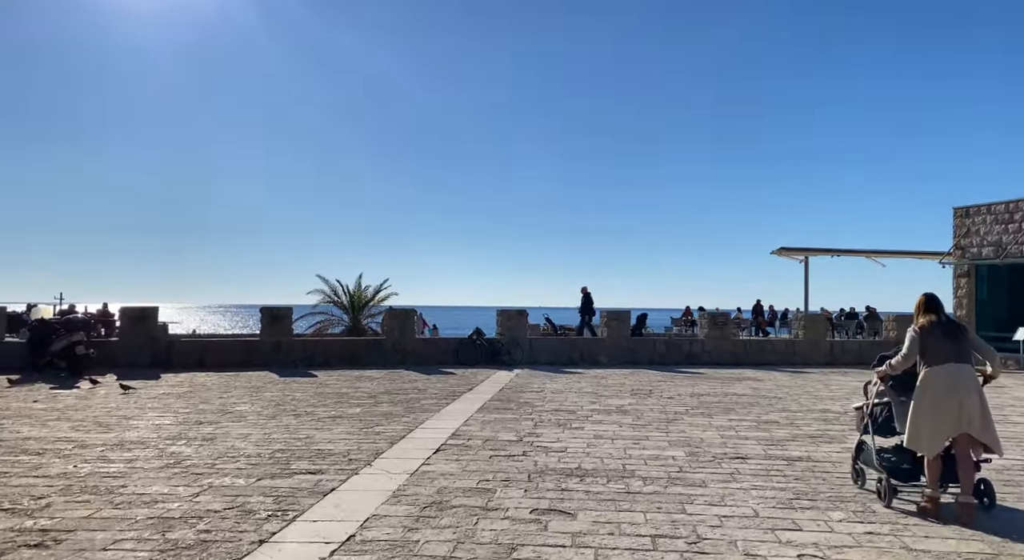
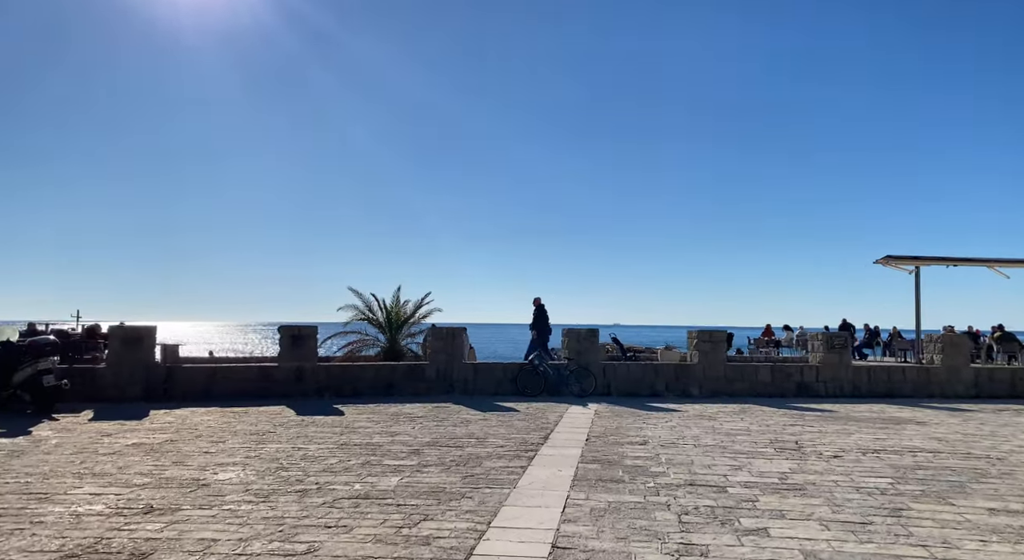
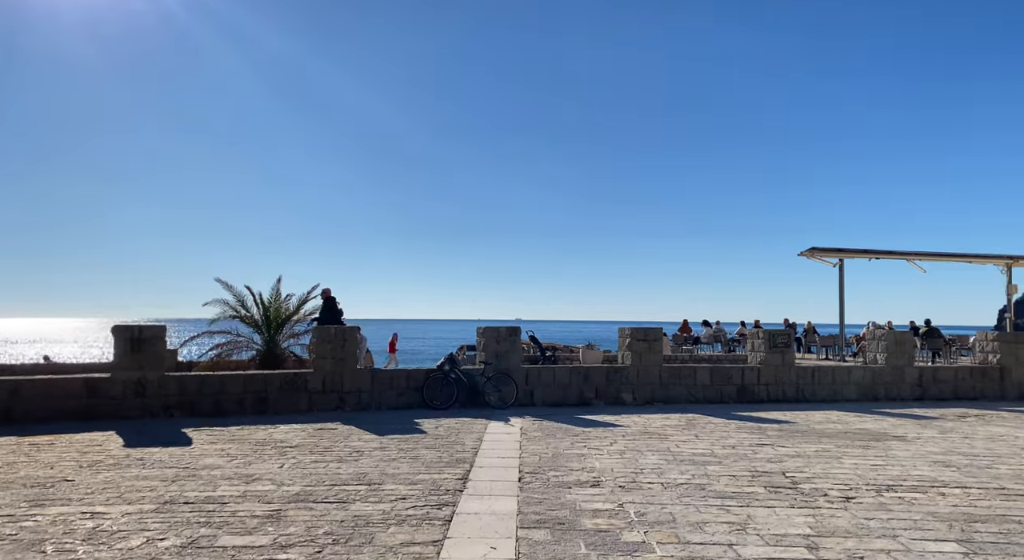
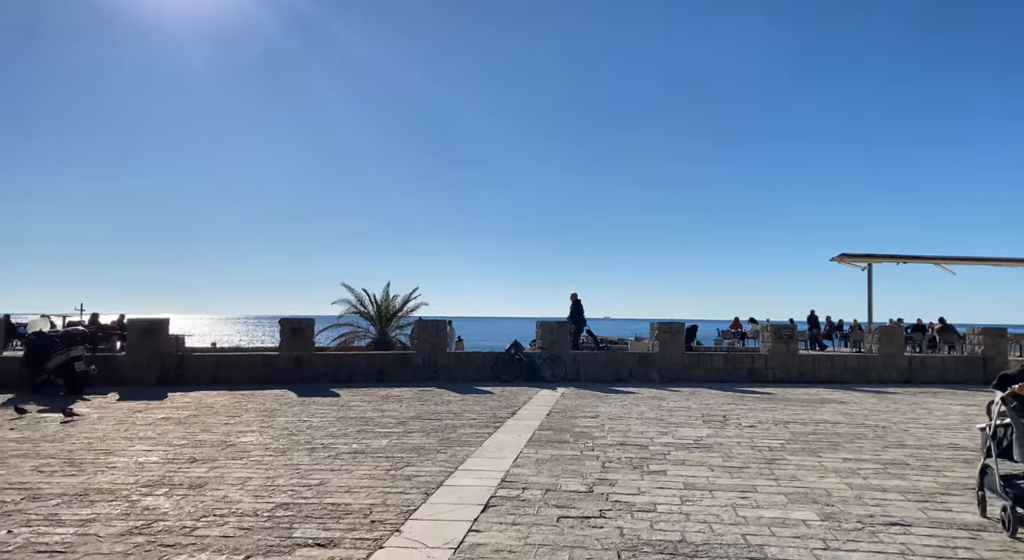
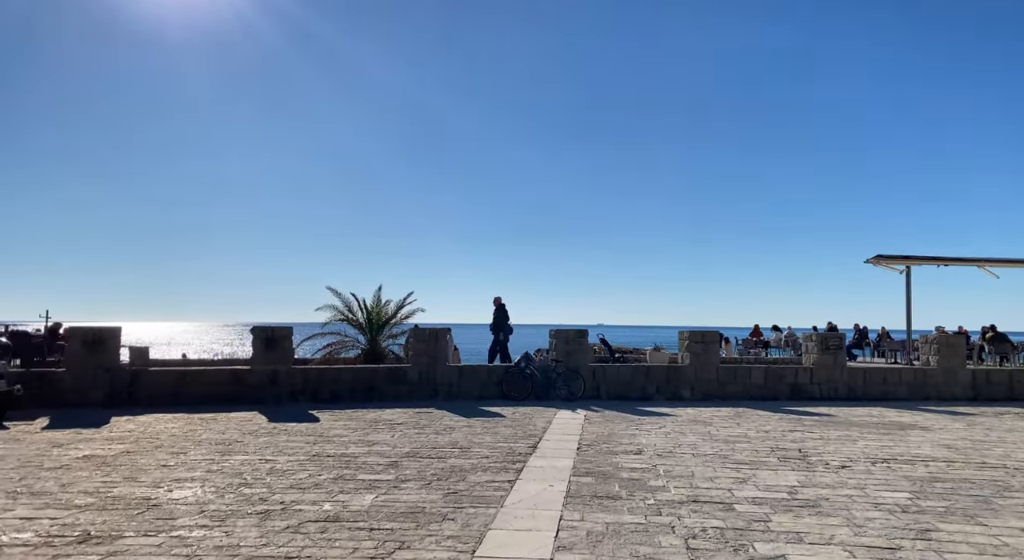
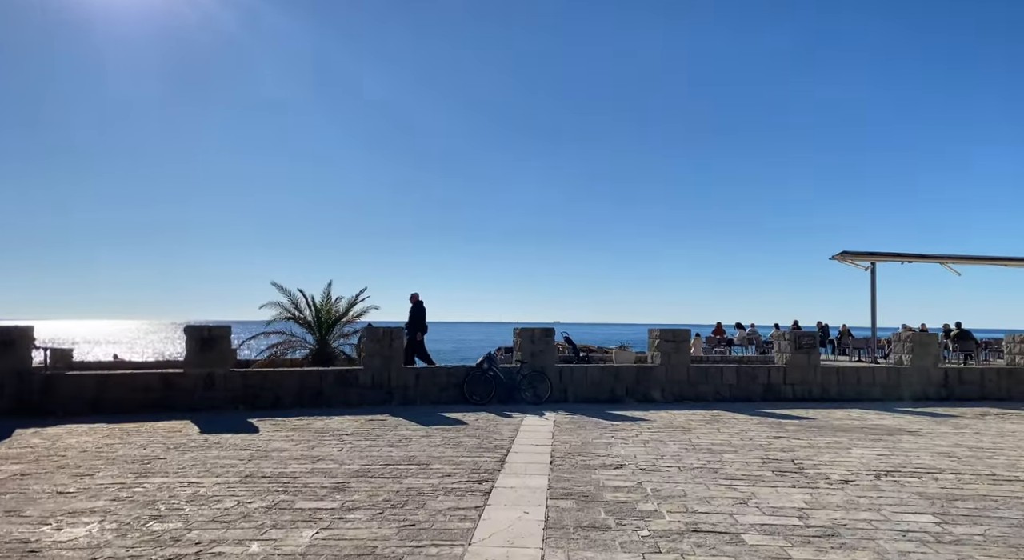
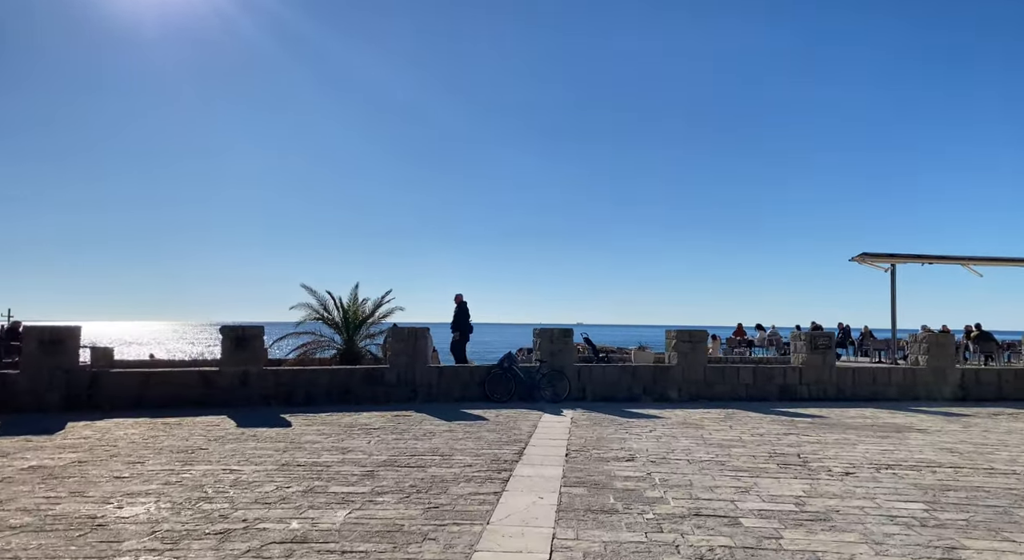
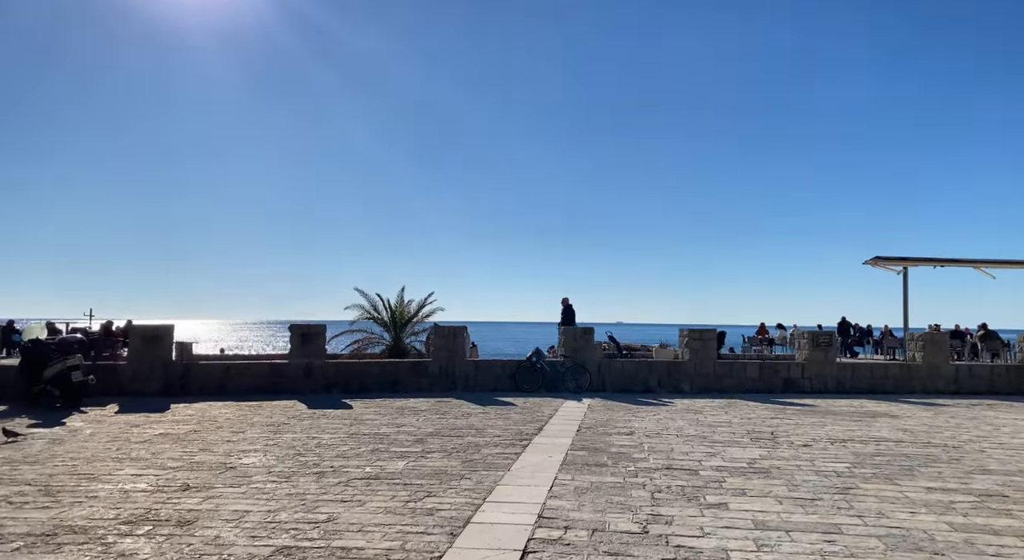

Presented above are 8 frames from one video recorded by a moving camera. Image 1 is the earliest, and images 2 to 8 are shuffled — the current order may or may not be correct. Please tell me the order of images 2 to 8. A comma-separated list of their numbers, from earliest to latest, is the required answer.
4, 8, 2, 5, 7, 6, 3
